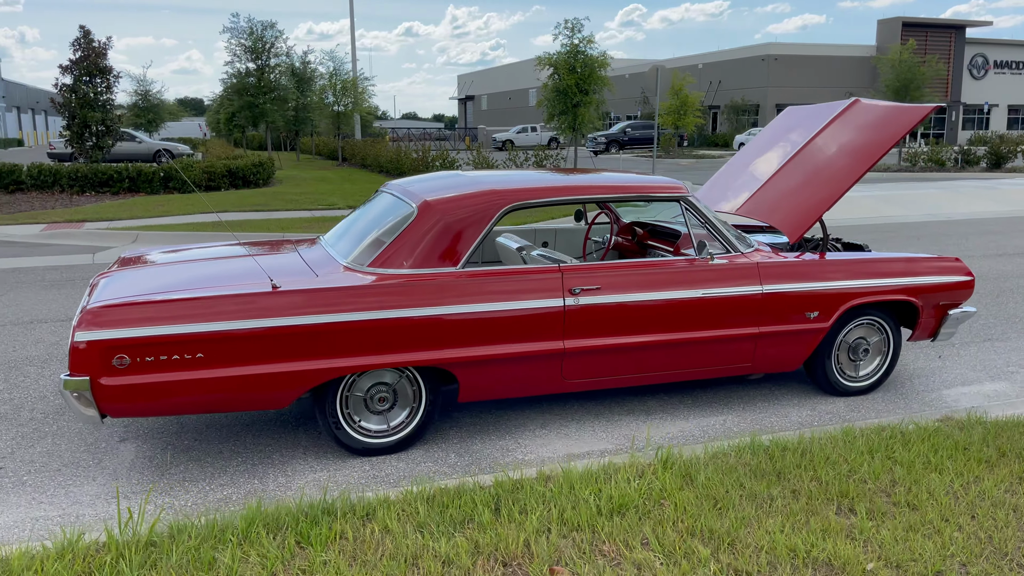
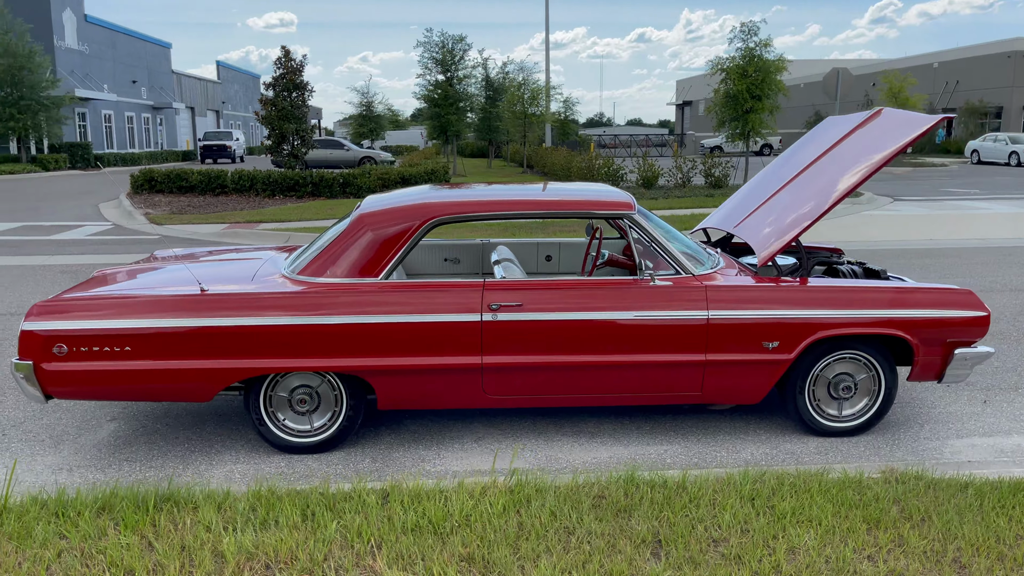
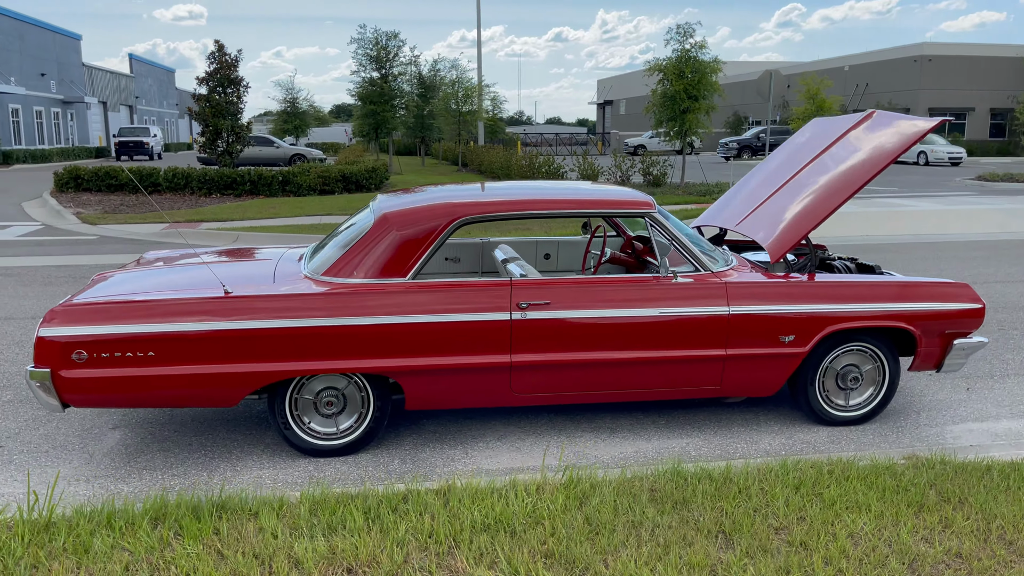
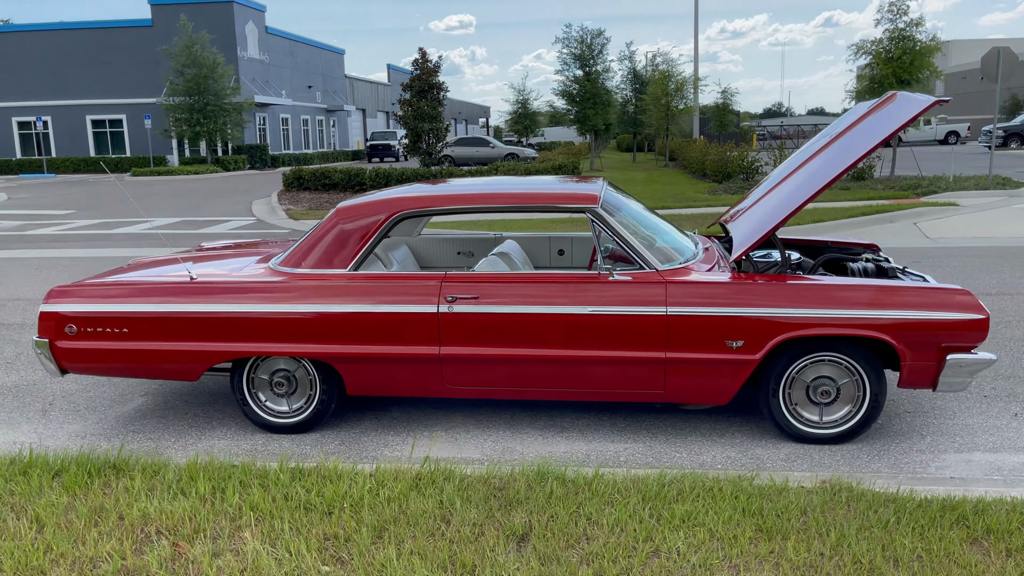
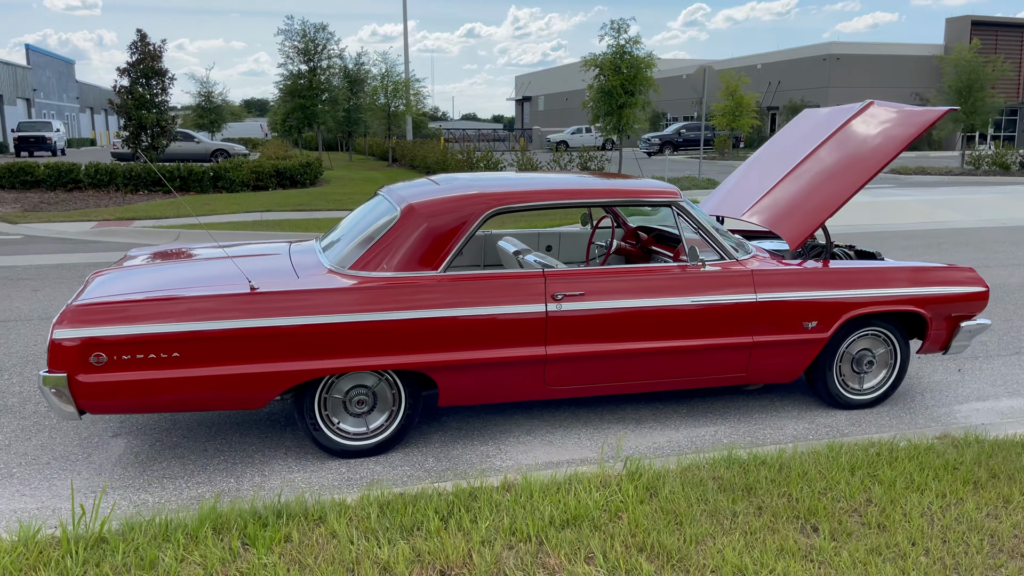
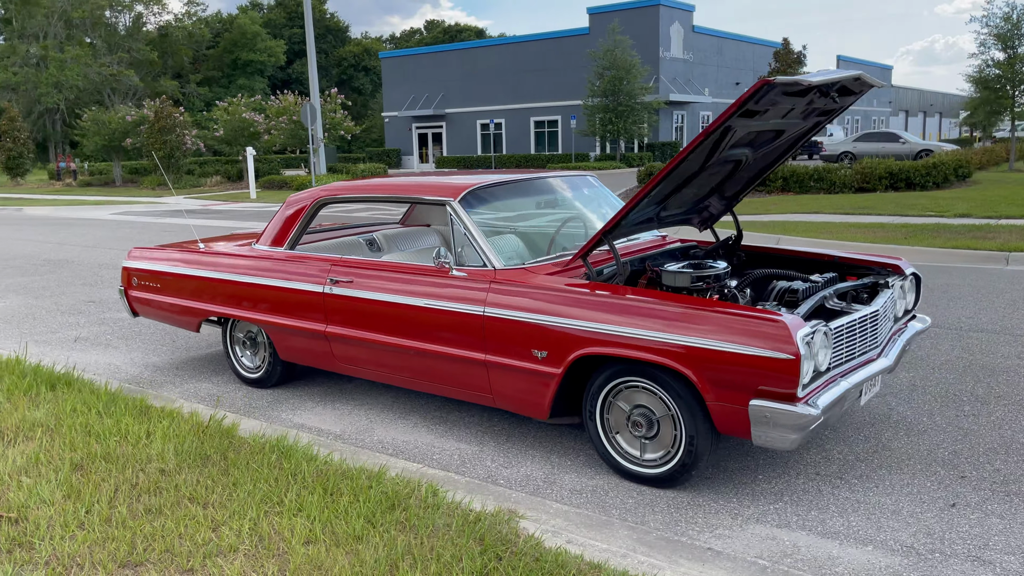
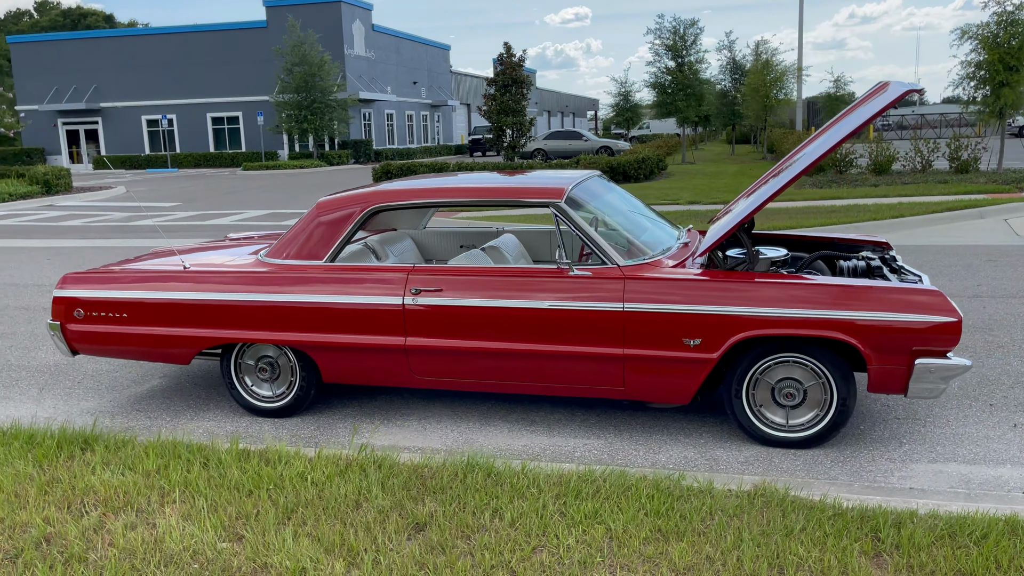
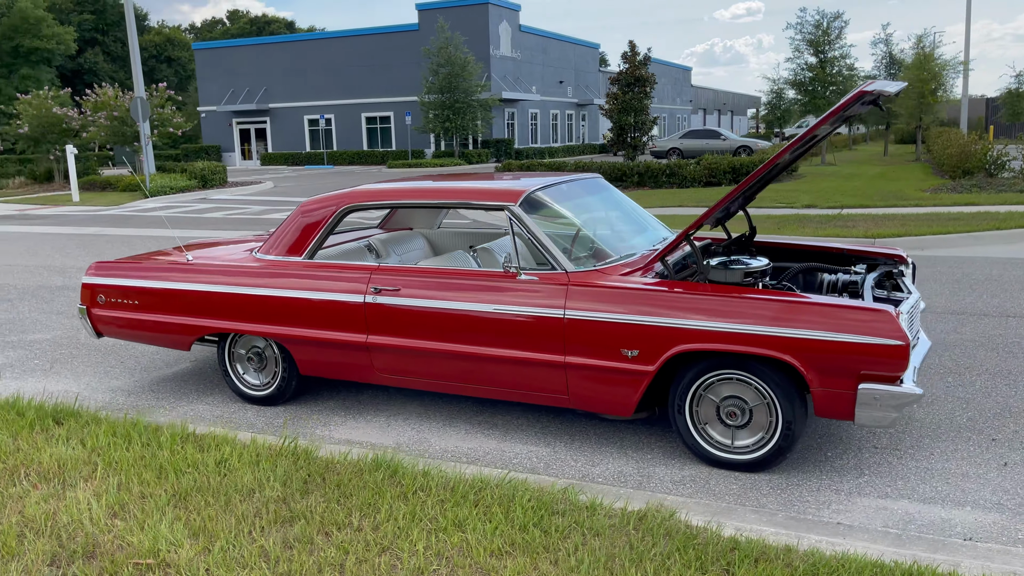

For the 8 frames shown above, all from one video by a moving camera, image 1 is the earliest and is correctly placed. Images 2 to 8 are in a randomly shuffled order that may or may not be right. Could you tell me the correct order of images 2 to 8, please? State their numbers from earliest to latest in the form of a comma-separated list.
5, 3, 2, 4, 7, 8, 6
